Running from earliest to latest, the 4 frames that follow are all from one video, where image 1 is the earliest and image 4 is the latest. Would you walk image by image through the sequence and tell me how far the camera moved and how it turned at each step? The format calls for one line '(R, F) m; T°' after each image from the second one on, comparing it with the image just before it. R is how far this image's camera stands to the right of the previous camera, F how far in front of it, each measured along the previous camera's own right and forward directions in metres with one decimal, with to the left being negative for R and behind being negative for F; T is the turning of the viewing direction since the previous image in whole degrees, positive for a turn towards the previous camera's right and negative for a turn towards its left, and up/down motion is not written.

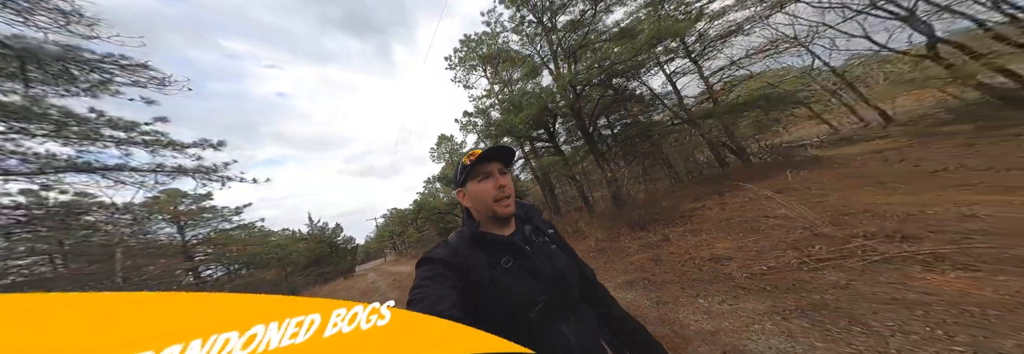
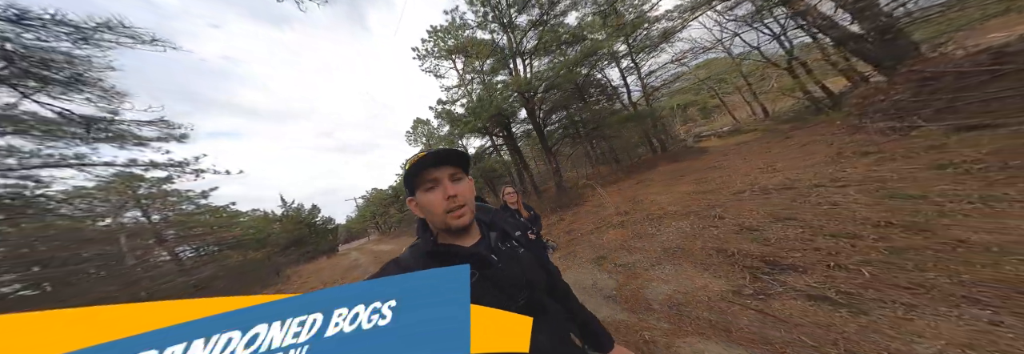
(+1.1, -1.4) m; +5°
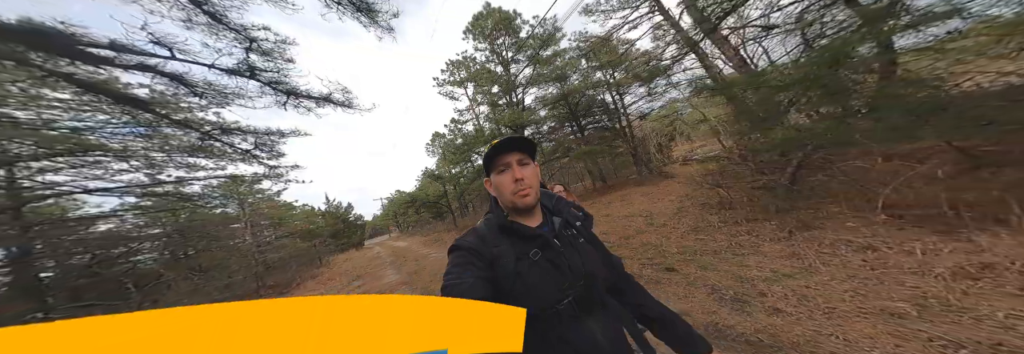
(+0.9, -1.4) m; -5°
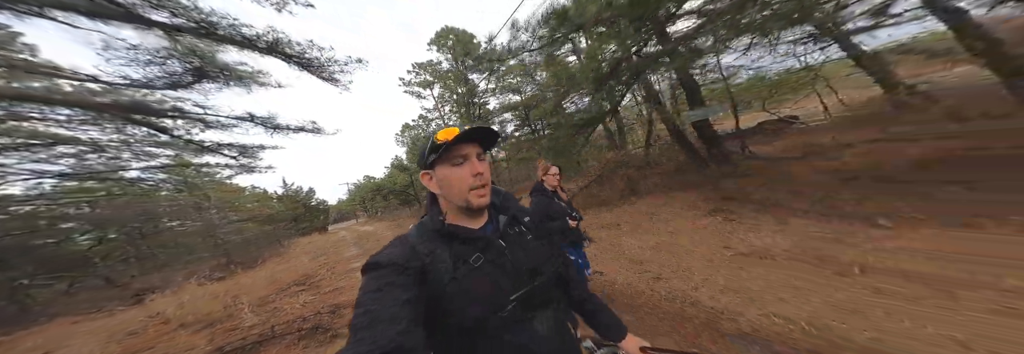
(+0.9, -1.4) m; +5°
